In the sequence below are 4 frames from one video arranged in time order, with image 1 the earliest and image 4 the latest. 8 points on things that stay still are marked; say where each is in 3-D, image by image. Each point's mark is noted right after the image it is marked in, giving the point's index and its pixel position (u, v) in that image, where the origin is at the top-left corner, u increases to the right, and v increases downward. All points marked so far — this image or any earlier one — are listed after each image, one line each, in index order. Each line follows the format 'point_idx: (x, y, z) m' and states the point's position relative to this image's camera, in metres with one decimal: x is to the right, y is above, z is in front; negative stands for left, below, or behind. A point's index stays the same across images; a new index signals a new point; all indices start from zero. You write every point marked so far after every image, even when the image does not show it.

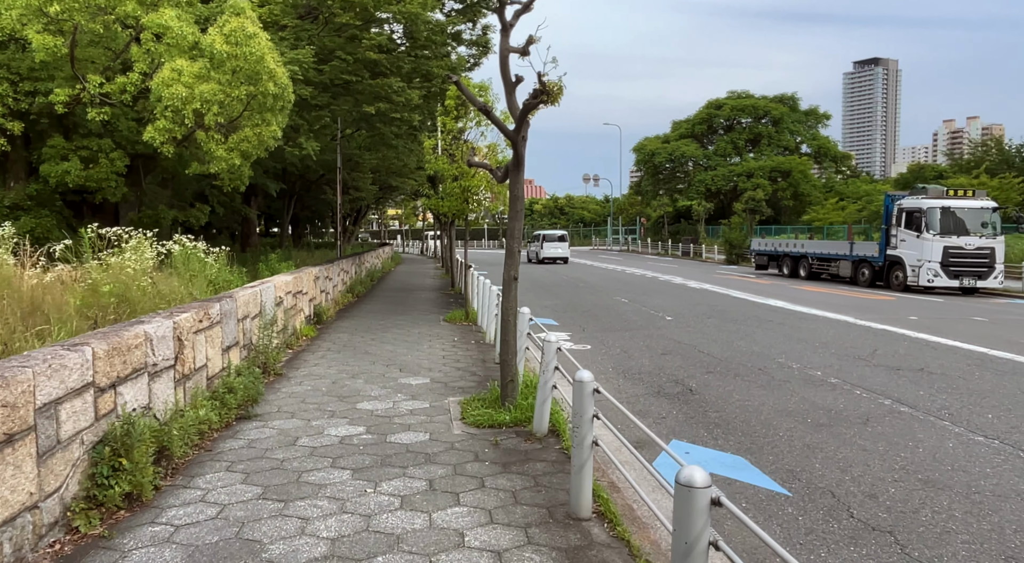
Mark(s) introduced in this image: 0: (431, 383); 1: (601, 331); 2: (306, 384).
0: (-0.9, -1.1, +7.1) m
1: (+1.5, -0.9, +11.7) m
2: (-2.2, -1.1, +7.0) m
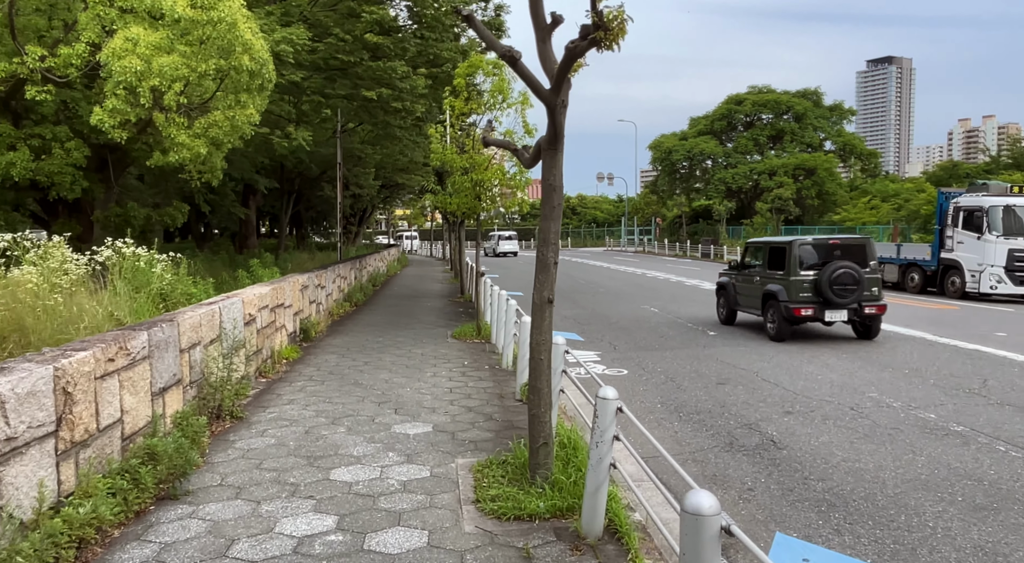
0: (-0.6, -1.2, +5.4) m
1: (+1.8, -1.0, +10.0) m
2: (-1.9, -1.2, +5.4) m
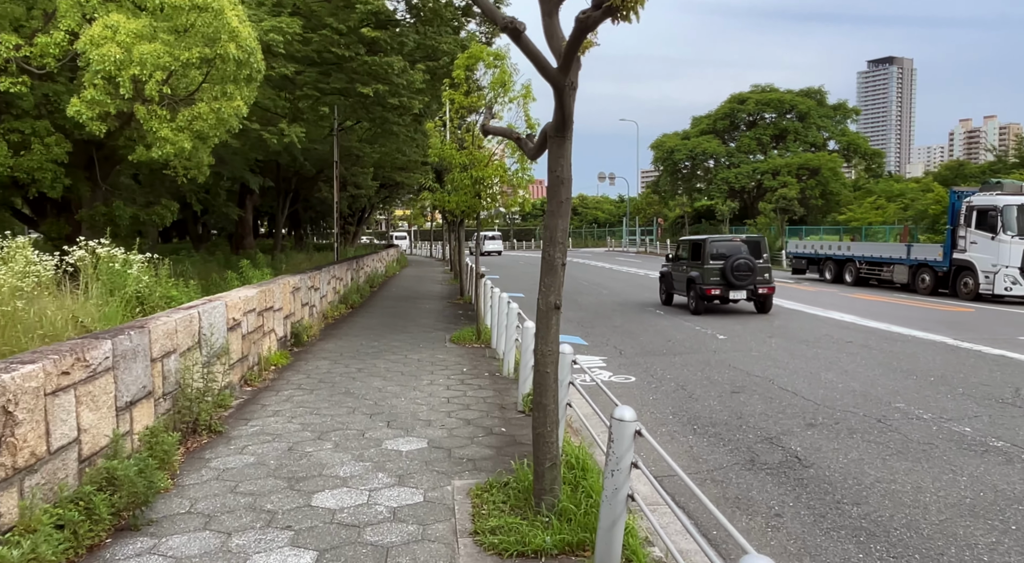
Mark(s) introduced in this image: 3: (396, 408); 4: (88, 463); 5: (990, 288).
0: (-0.6, -1.3, +5.0) m
1: (+1.9, -1.0, +9.5) m
2: (-1.9, -1.3, +4.9) m
3: (-1.1, -1.2, +6.2) m
4: (-2.5, -1.1, +3.9) m
5: (+11.6, -0.2, +16.4) m
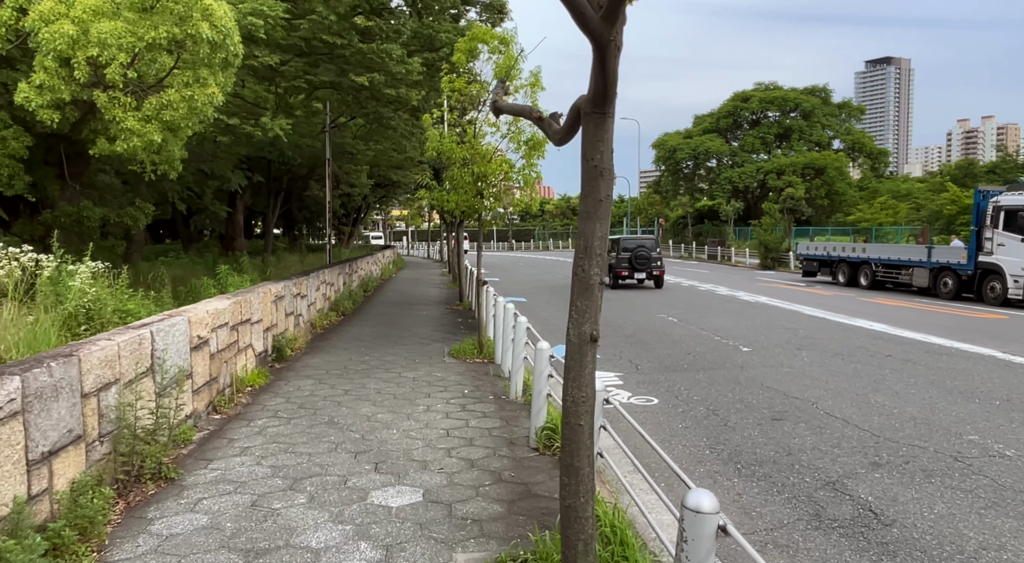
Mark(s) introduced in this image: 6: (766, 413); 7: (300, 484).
0: (-0.5, -1.4, +4.1) m
1: (+1.9, -1.1, +8.6) m
2: (-1.8, -1.4, +4.0) m
3: (-1.0, -1.3, +5.3) m
4: (-2.4, -1.2, +3.0) m
5: (+11.7, -0.3, +15.5) m
6: (+2.5, -1.3, +6.5) m
7: (-1.4, -1.3, +4.4) m
